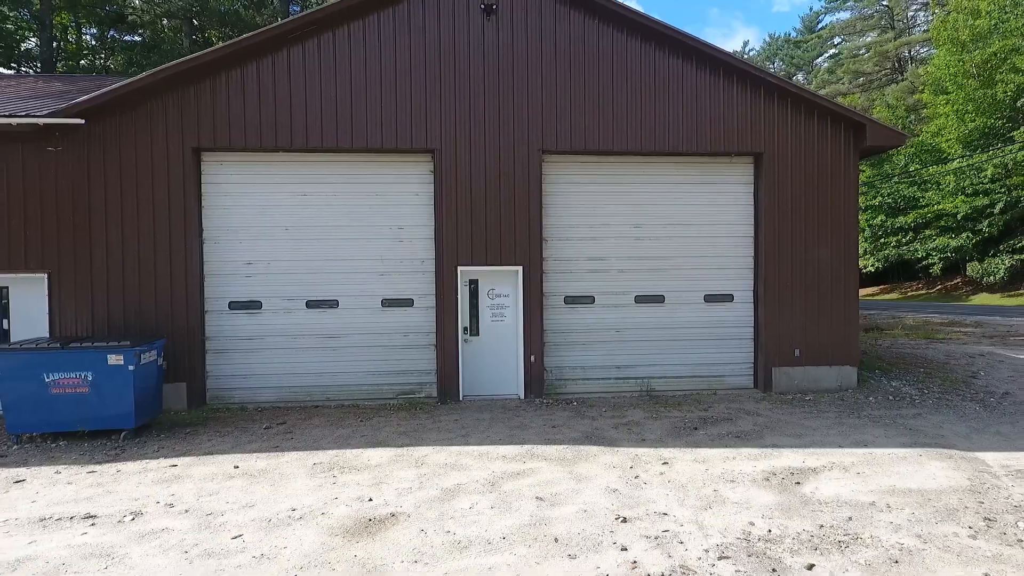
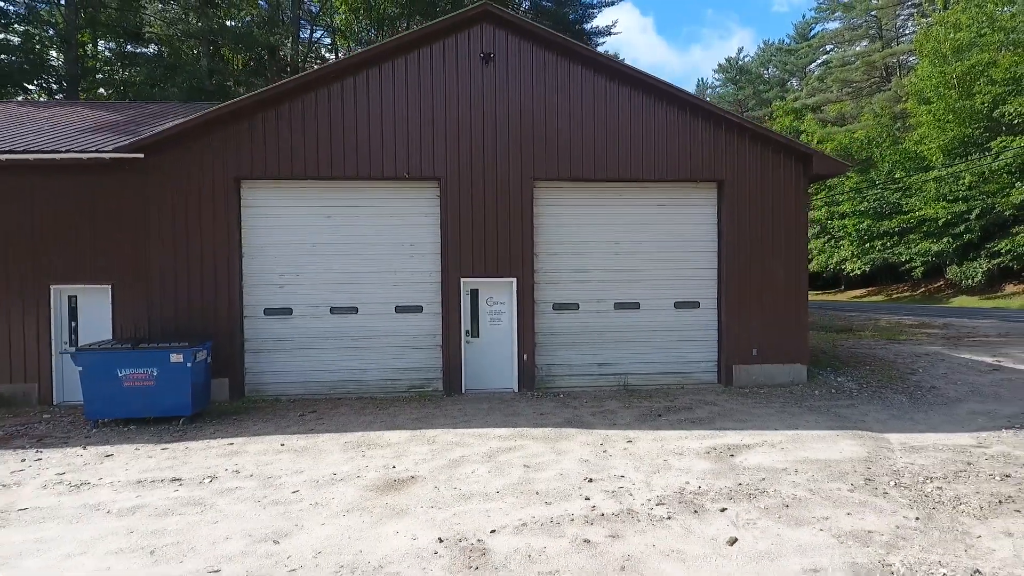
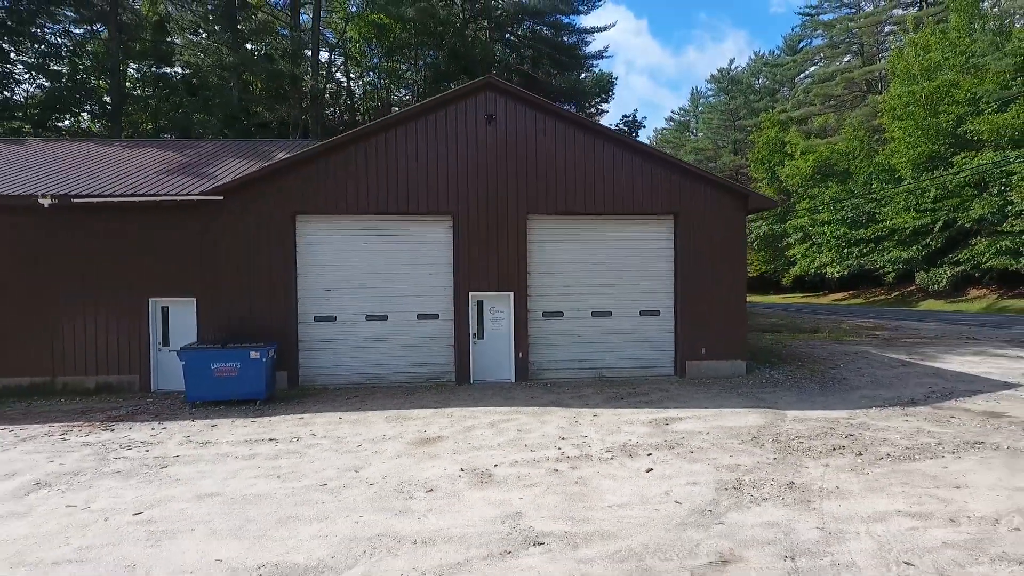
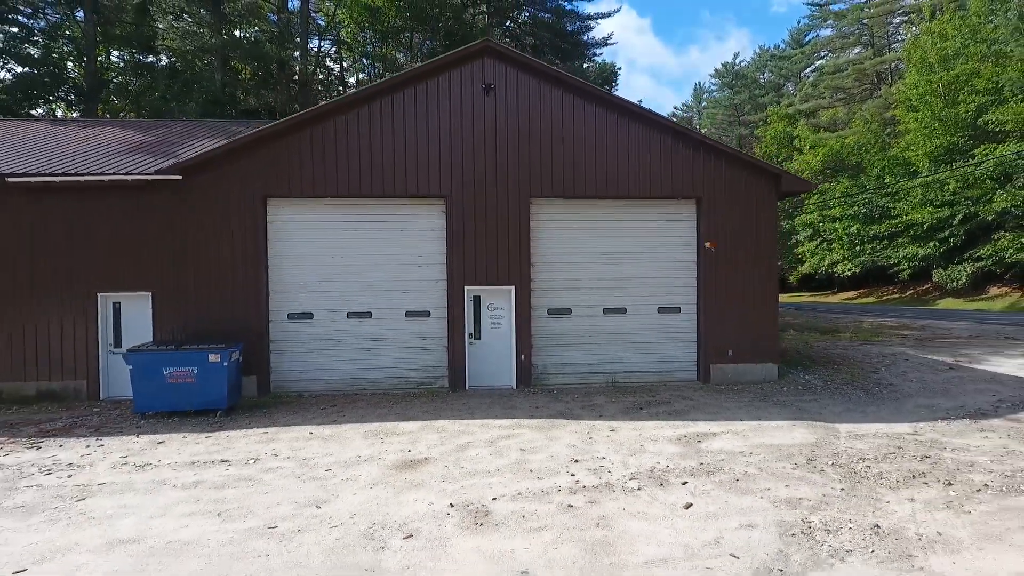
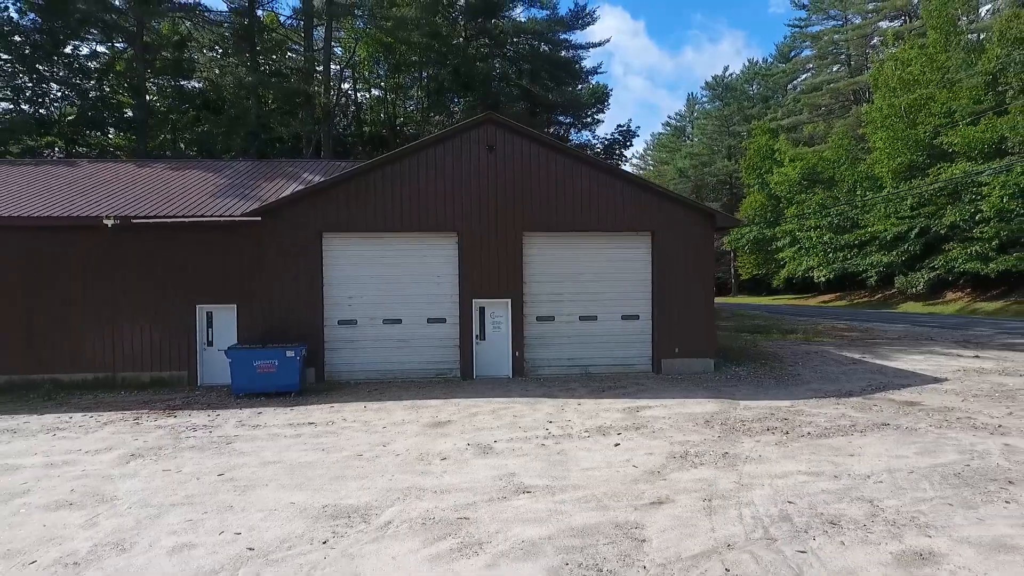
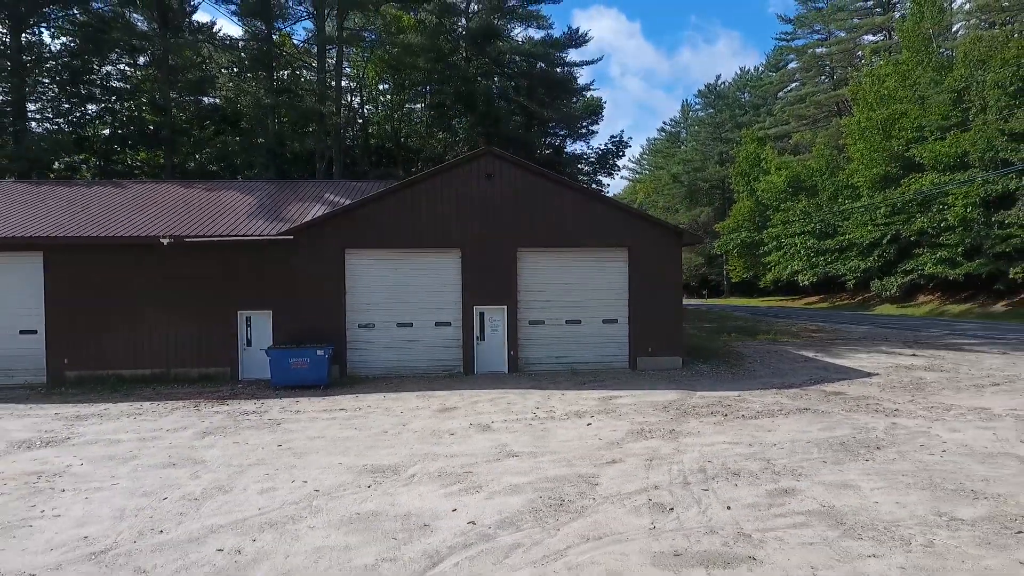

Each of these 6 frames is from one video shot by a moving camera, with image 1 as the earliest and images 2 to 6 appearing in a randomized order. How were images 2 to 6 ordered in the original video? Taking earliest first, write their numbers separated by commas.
2, 4, 3, 5, 6
